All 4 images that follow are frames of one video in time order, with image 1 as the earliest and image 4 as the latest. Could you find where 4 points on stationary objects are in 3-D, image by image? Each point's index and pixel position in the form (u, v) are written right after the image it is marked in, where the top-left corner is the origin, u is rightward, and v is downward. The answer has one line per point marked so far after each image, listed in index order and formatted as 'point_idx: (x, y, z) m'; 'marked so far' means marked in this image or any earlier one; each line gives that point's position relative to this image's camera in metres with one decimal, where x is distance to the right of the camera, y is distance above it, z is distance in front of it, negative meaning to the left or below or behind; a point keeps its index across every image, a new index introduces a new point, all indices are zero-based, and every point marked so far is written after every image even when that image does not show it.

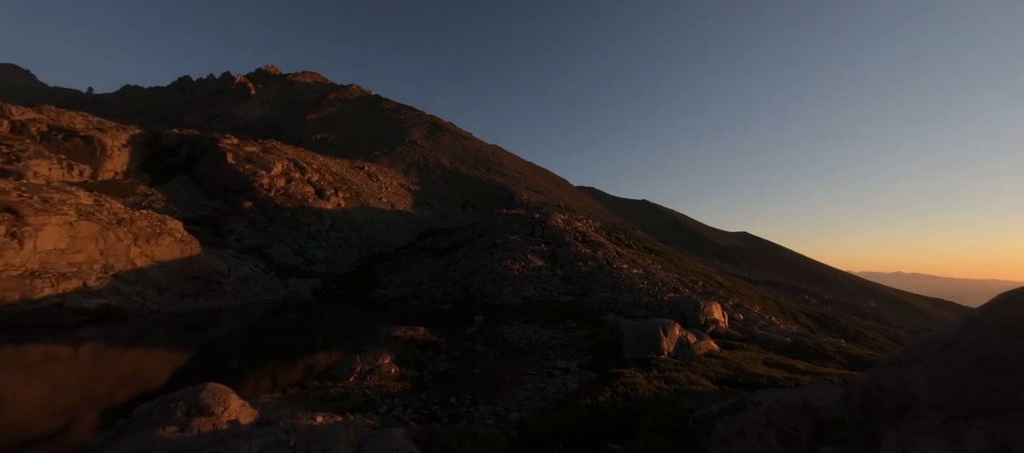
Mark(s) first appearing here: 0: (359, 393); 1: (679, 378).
0: (-6.9, -7.0, +18.8) m
1: (+6.5, -5.9, +15.8) m
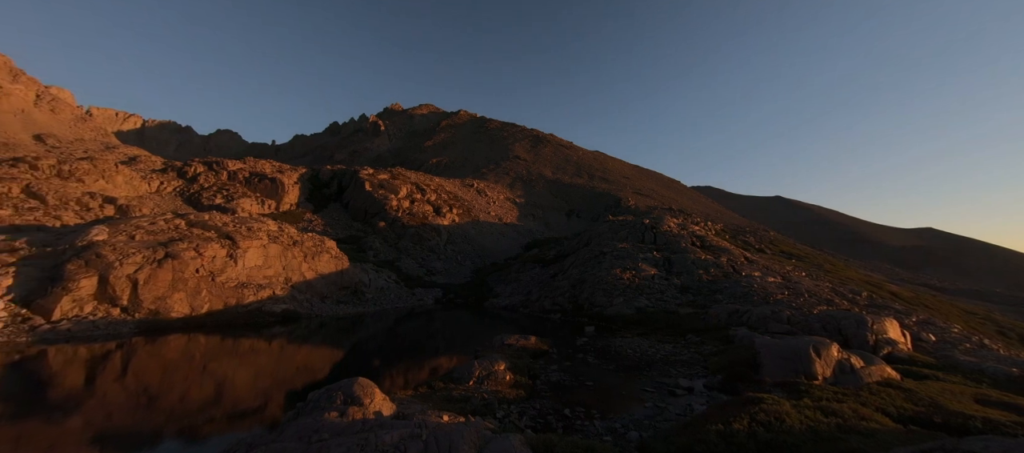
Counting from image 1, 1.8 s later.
0: (-1.7, -7.7, +19.2) m
1: (+10.4, -5.8, +12.9) m
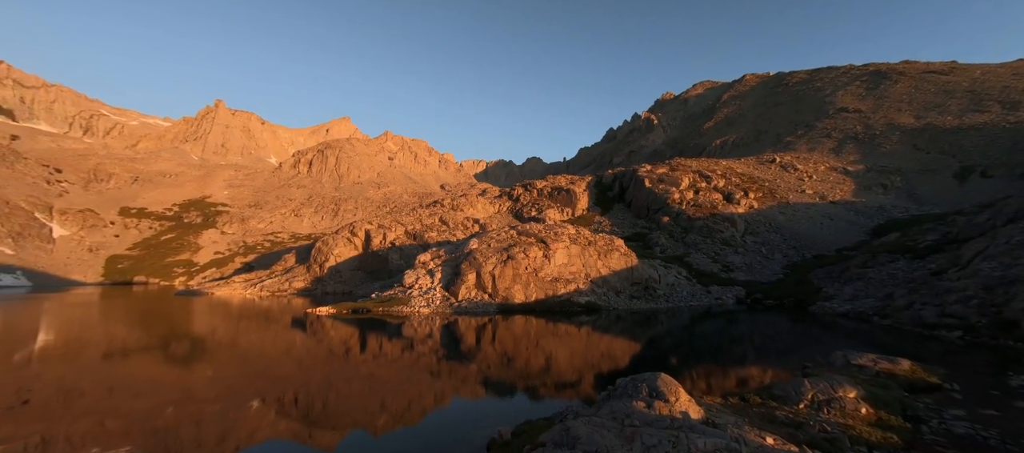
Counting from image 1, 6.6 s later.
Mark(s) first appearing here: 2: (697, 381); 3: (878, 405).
0: (+10.4, -7.2, +13.5) m
1: (+15.8, -4.4, +1.2) m
2: (+9.0, -8.0, +19.5) m
3: (+14.0, -7.1, +15.3) m
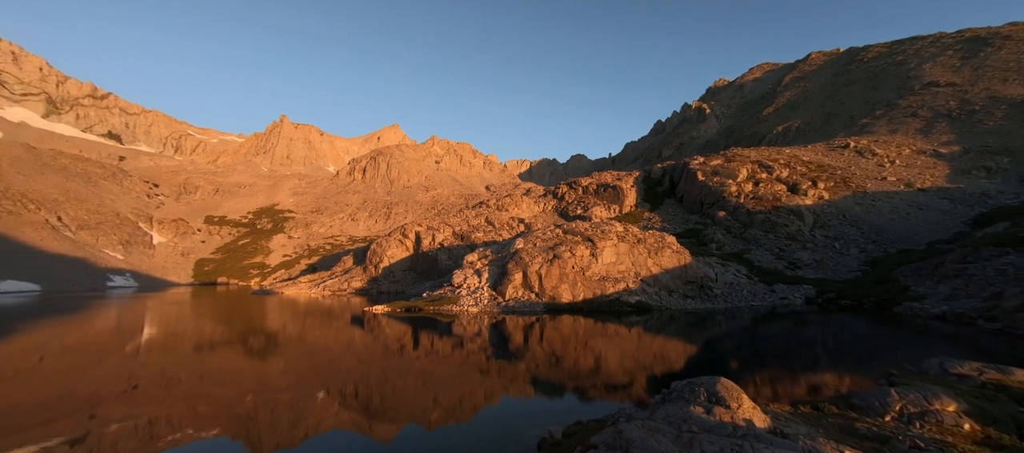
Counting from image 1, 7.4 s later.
0: (+12.0, -6.9, +11.7) m
1: (+15.9, -4.1, -1.2) m
2: (+11.2, -7.7, +17.7) m
3: (+15.8, -6.8, +13.0) m
